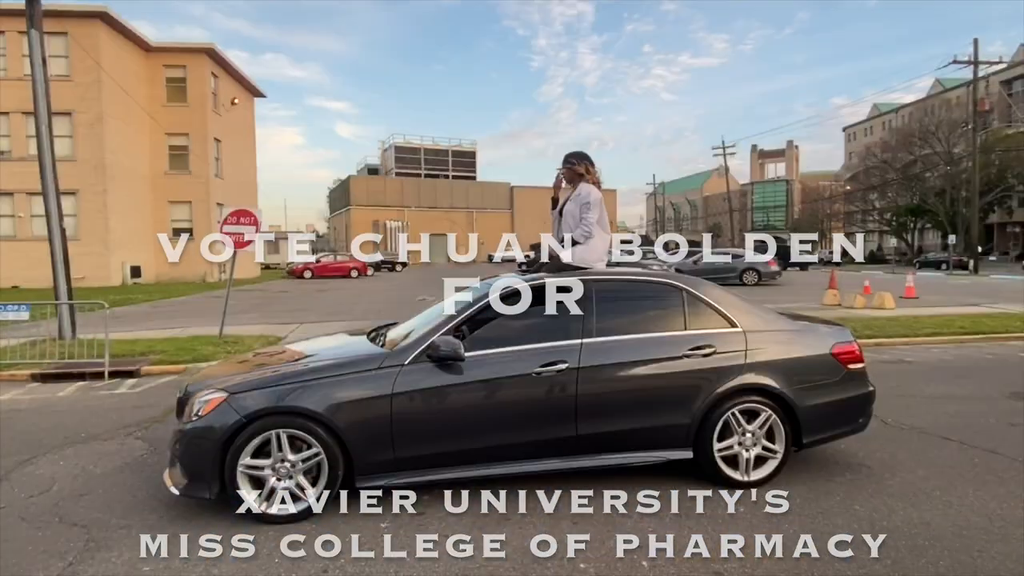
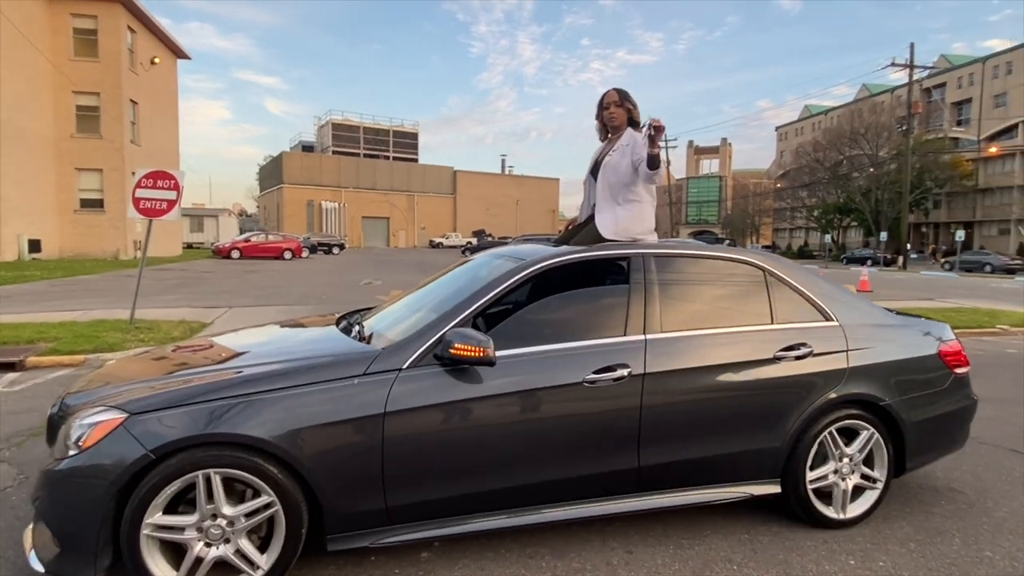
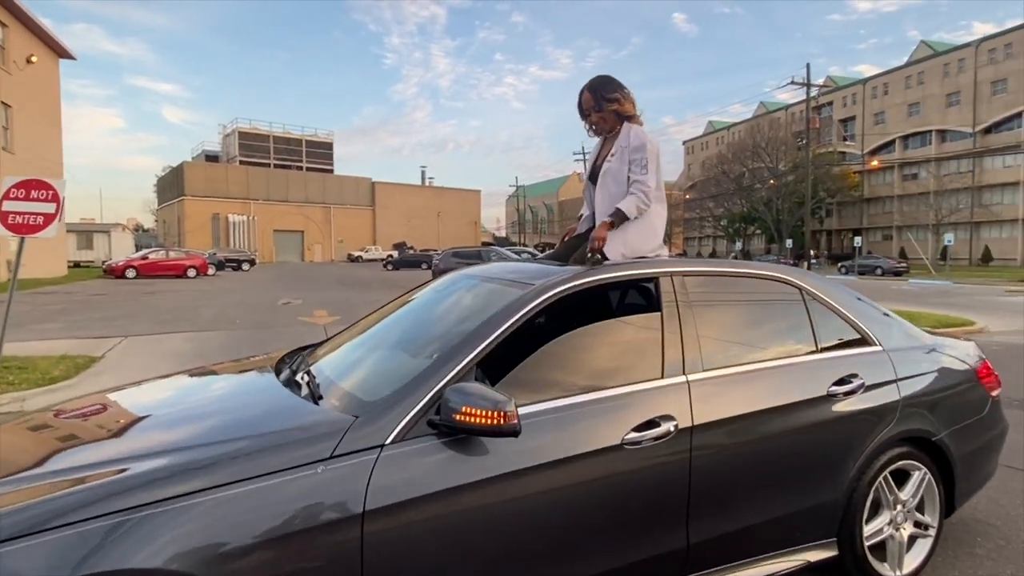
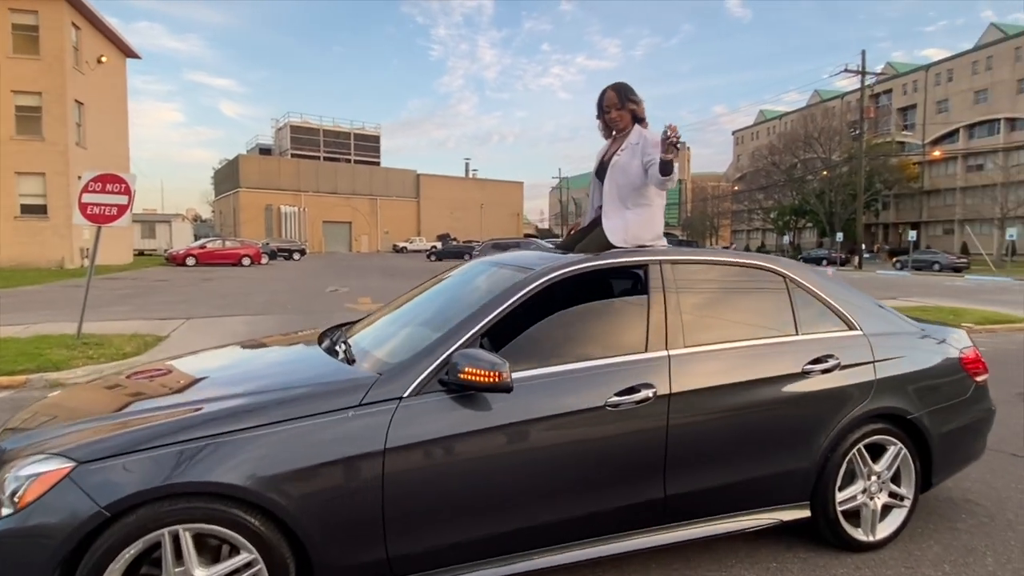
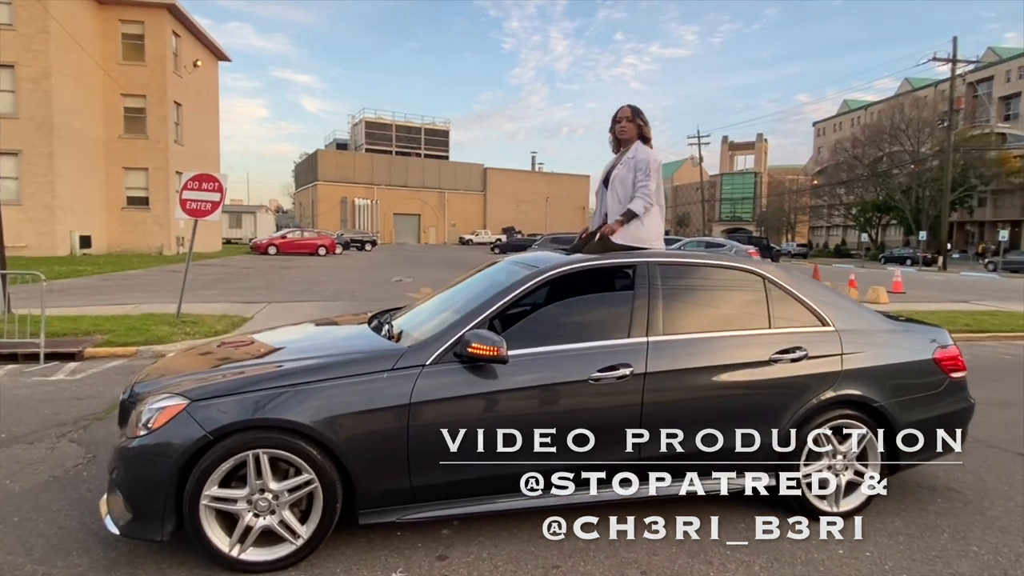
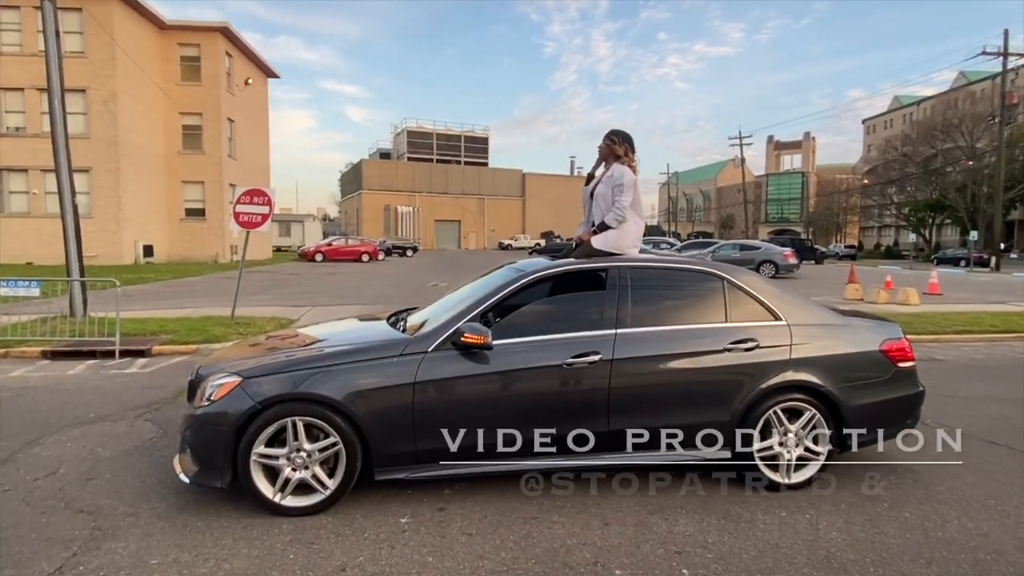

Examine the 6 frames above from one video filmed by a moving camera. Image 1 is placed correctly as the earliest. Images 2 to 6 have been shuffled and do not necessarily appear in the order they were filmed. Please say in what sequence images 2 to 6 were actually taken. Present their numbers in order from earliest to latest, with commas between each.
6, 5, 2, 4, 3
